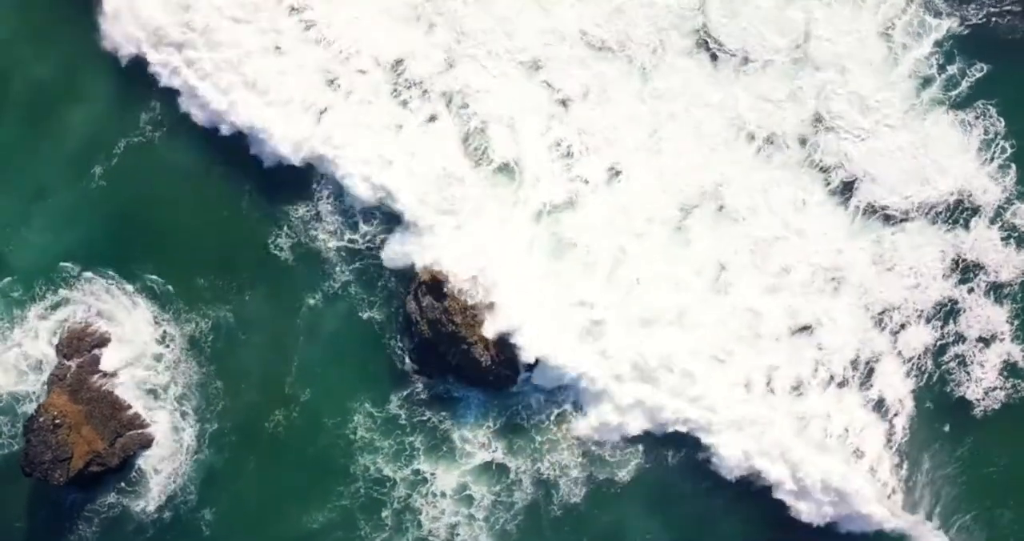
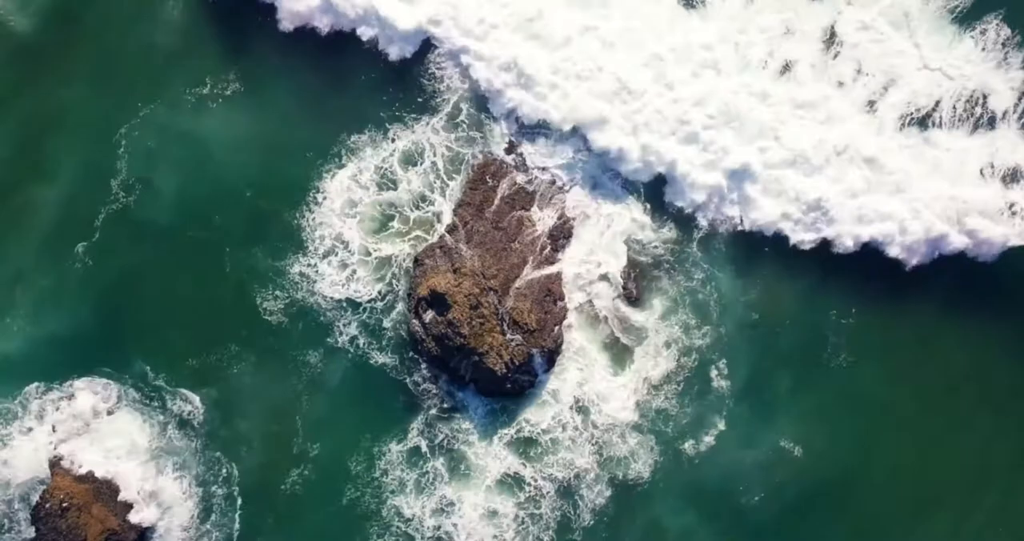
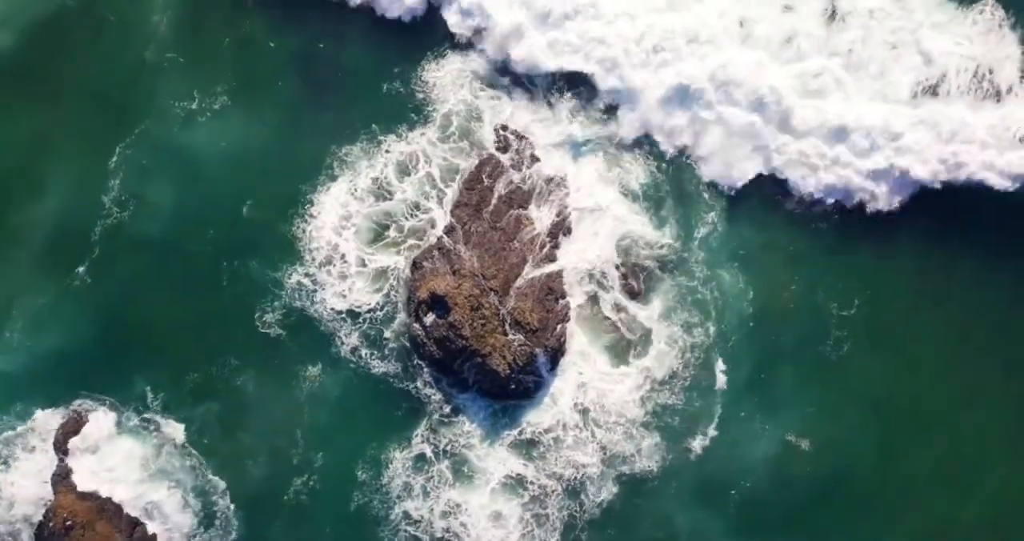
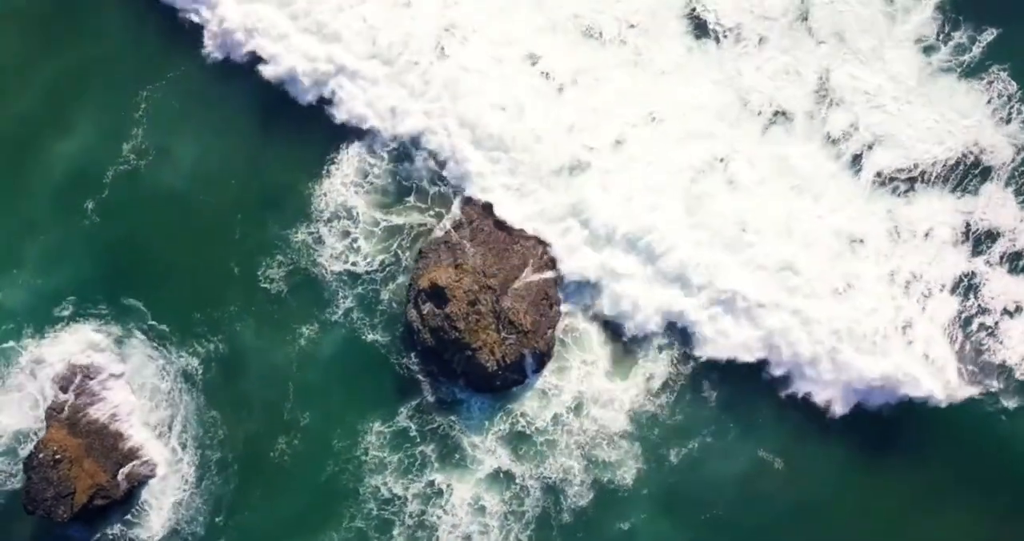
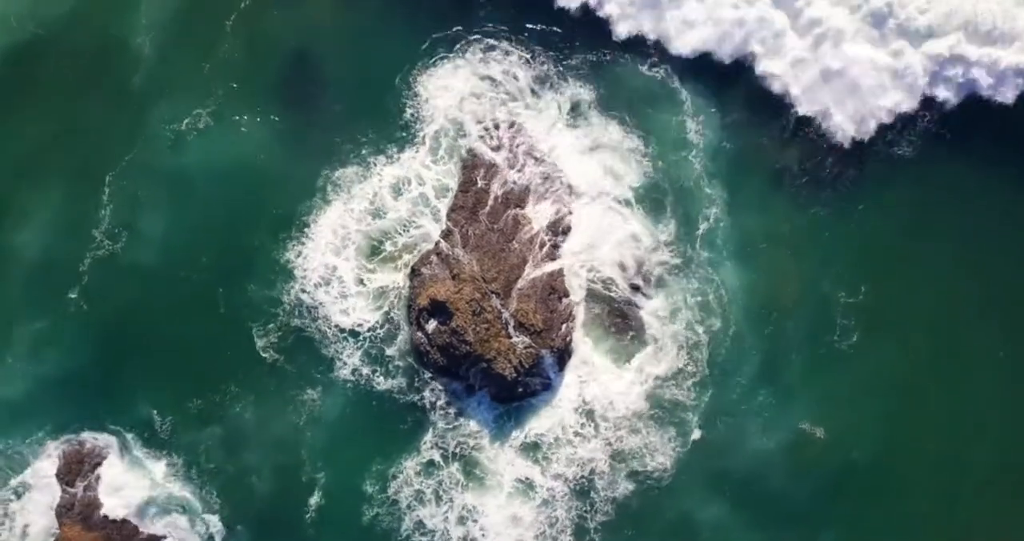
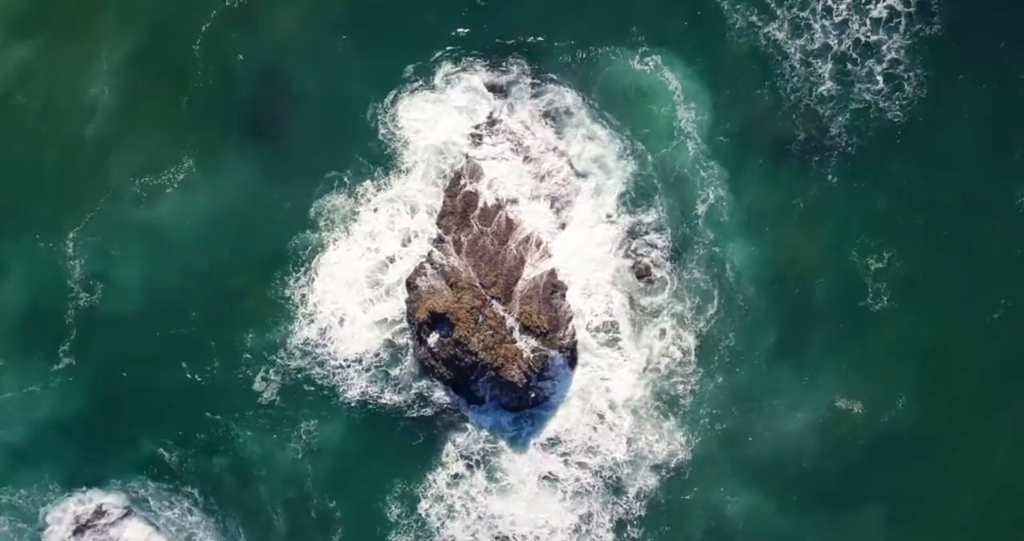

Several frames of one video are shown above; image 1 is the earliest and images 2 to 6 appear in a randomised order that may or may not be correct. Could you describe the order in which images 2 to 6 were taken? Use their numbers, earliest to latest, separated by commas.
4, 2, 5, 6, 3
